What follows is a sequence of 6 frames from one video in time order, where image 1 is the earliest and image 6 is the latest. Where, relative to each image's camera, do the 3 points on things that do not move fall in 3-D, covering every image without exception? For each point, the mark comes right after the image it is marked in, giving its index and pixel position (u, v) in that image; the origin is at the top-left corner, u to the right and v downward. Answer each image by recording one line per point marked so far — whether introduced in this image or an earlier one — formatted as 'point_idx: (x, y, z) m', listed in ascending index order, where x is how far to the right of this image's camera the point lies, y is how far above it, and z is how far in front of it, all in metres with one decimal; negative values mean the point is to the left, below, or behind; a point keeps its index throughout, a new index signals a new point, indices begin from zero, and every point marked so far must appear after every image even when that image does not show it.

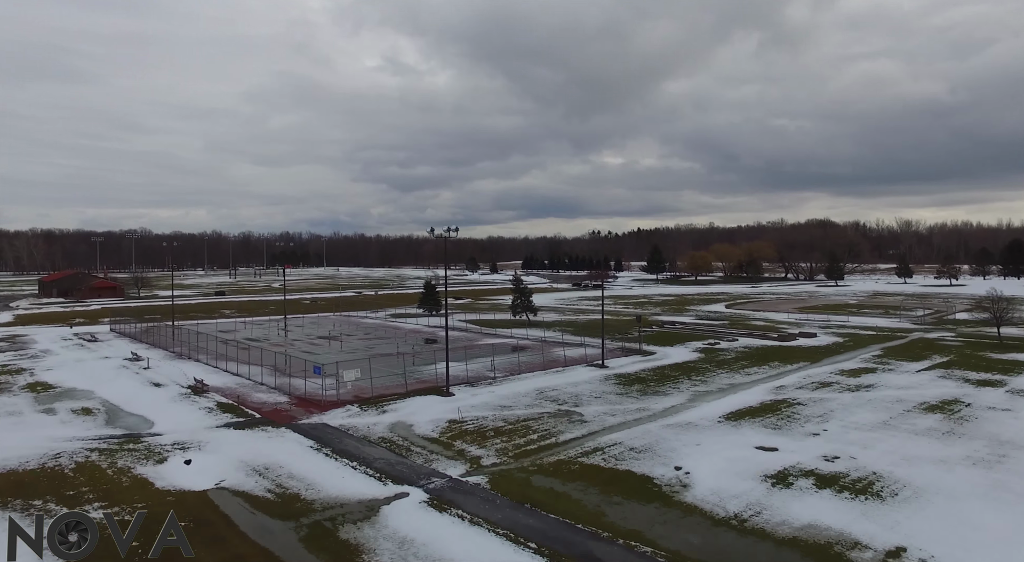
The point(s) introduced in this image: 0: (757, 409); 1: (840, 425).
0: (+6.7, -3.5, +18.7) m
1: (+7.9, -3.5, +16.5) m
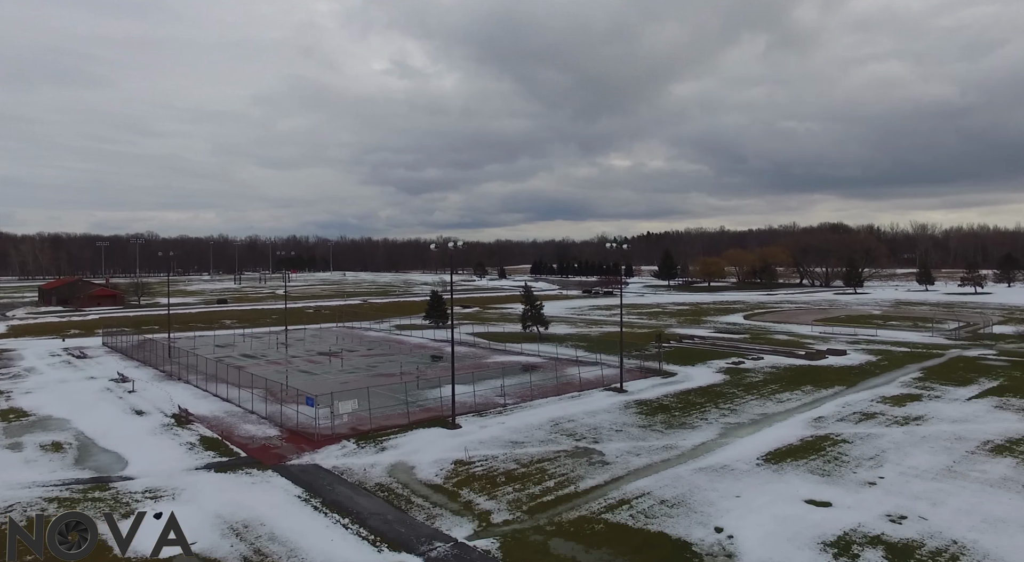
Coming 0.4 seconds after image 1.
0: (+7.0, -4.1, +16.7) m
1: (+8.2, -4.1, +14.6) m
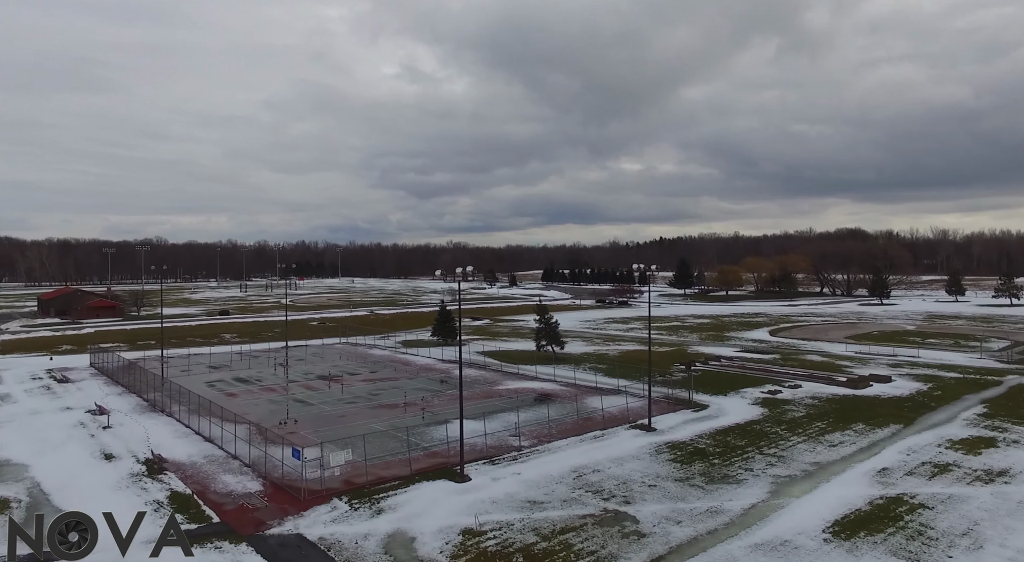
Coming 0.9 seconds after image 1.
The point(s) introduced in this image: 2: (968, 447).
0: (+7.4, -4.8, +14.1) m
1: (+8.5, -4.8, +11.9) m
2: (+12.3, -4.5, +18.5) m
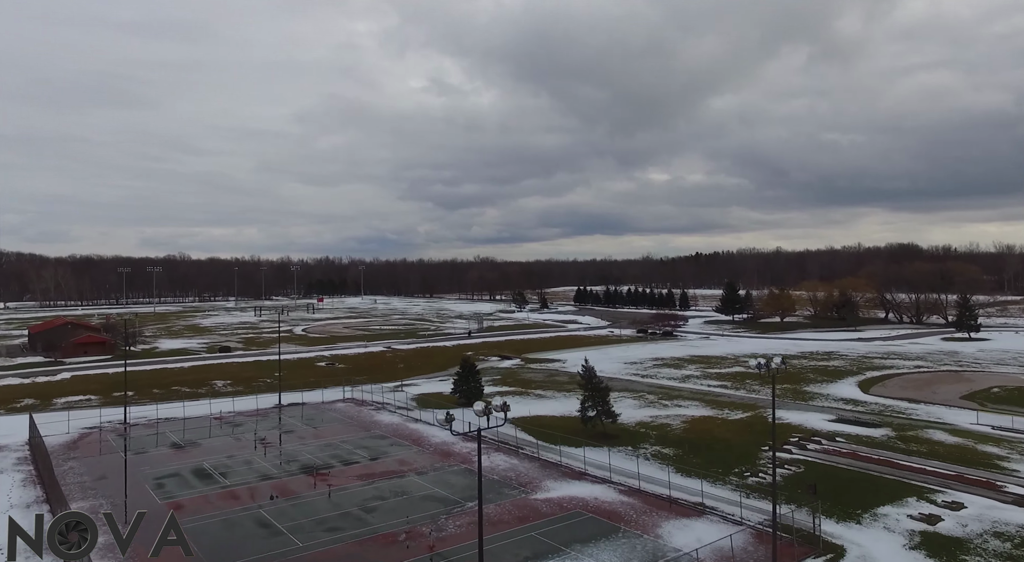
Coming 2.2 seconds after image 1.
0: (+8.1, -6.8, +6.2) m
1: (+9.2, -6.7, +4.0) m
2: (+13.2, -6.6, +10.4) m
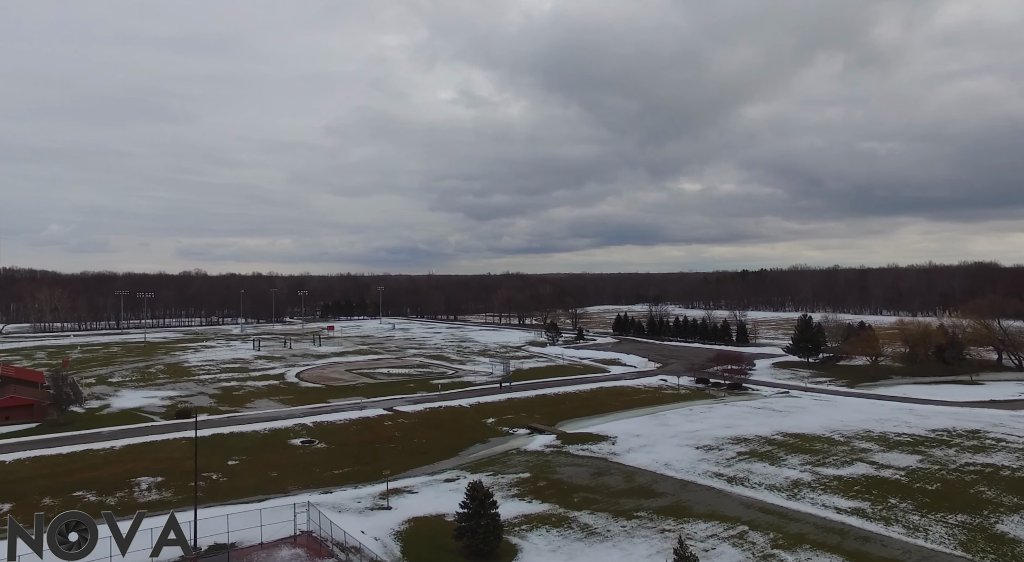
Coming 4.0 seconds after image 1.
0: (+7.9, -9.3, -7.3) m
1: (+8.9, -9.2, -9.6) m
2: (+13.3, -9.1, -3.3) m
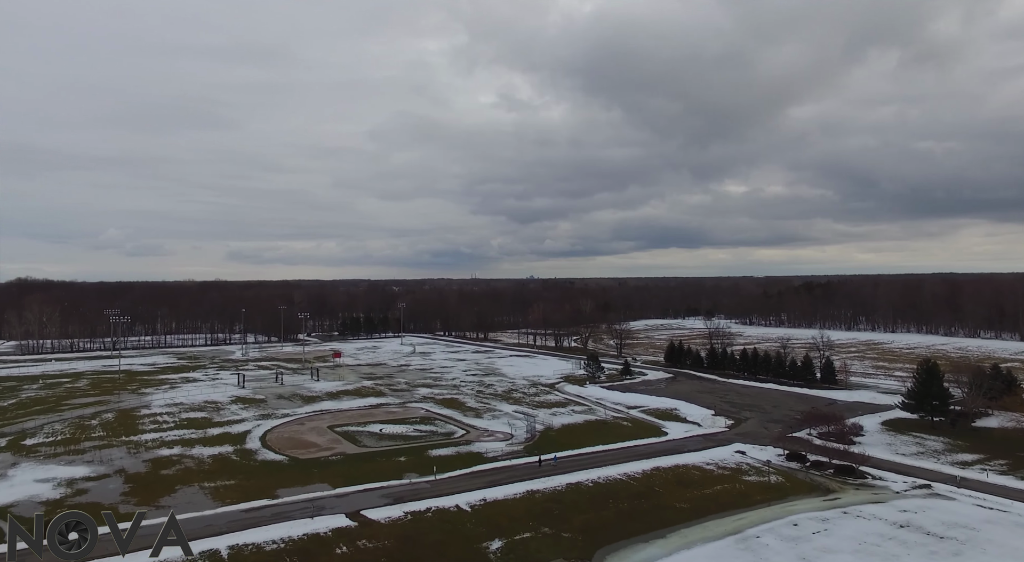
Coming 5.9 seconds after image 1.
0: (+5.2, -11.7, -23.9) m
1: (+6.1, -11.6, -26.2) m
2: (+10.8, -11.5, -20.2) m
